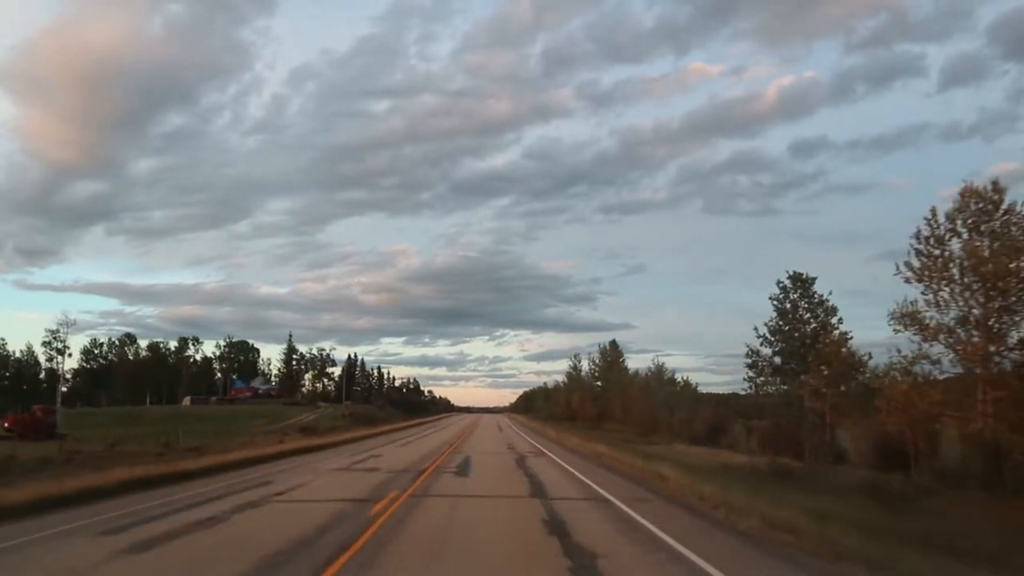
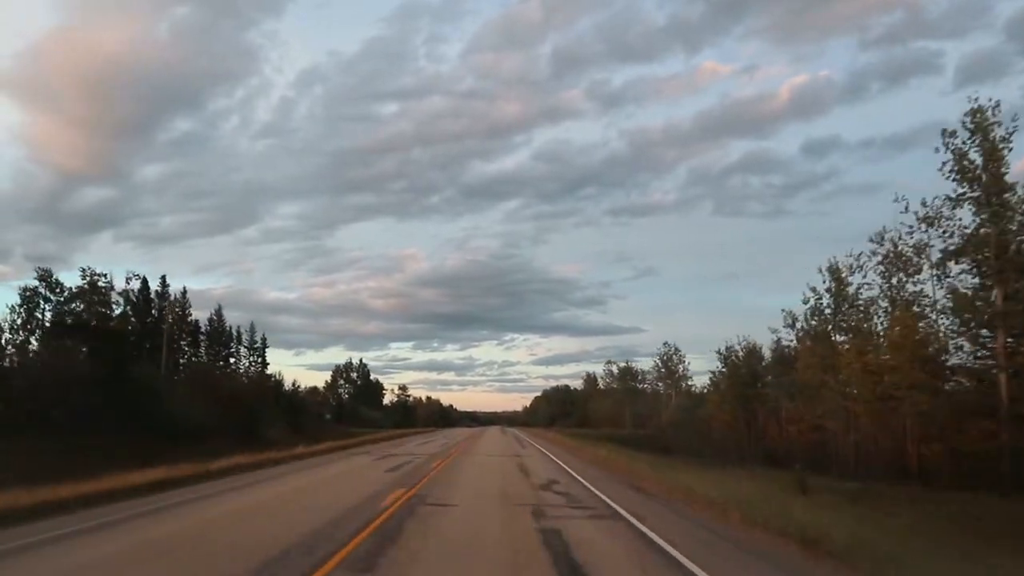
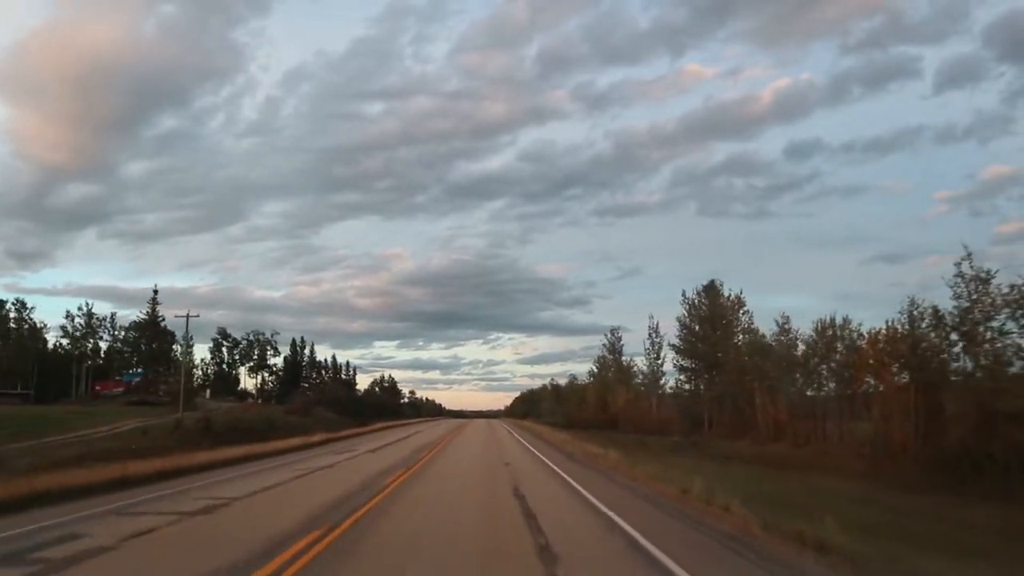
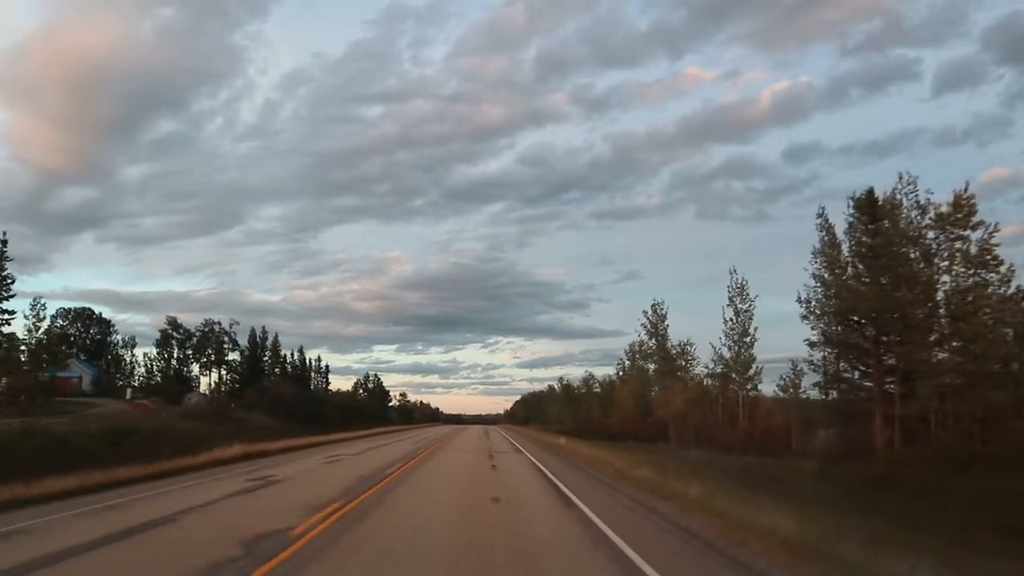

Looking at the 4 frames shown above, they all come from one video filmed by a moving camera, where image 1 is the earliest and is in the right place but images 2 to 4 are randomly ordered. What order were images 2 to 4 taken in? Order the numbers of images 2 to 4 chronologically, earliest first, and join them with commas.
3, 4, 2
